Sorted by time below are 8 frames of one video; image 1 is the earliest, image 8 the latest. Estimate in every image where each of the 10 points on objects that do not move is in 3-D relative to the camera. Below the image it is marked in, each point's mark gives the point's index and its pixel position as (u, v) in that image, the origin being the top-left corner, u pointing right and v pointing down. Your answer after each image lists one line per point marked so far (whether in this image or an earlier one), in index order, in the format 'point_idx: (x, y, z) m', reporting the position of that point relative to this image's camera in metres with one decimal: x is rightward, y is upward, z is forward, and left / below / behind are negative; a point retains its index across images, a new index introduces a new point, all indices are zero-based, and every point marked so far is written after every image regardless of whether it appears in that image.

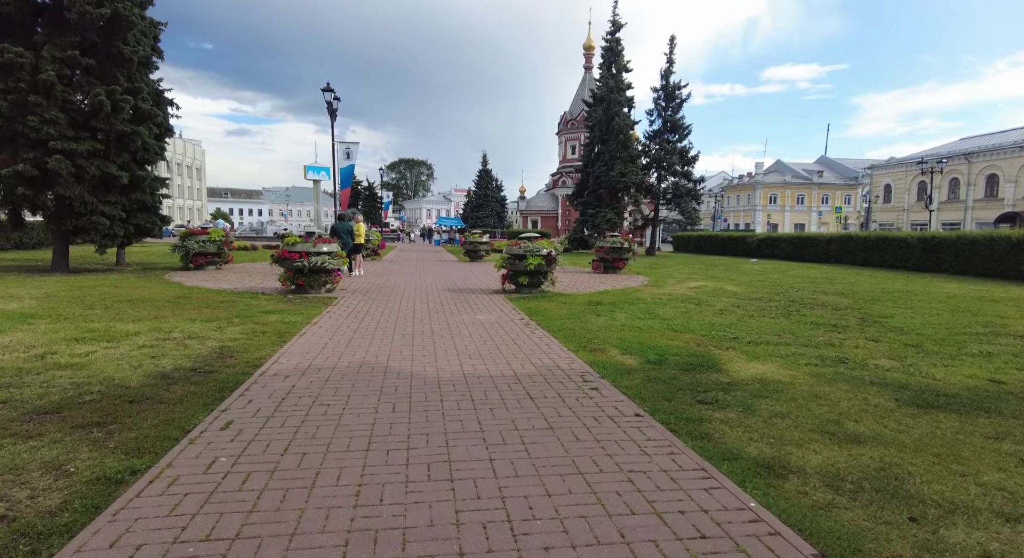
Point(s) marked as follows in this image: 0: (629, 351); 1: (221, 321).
0: (+1.4, -0.8, +6.8) m
1: (-4.3, -0.6, +8.7) m
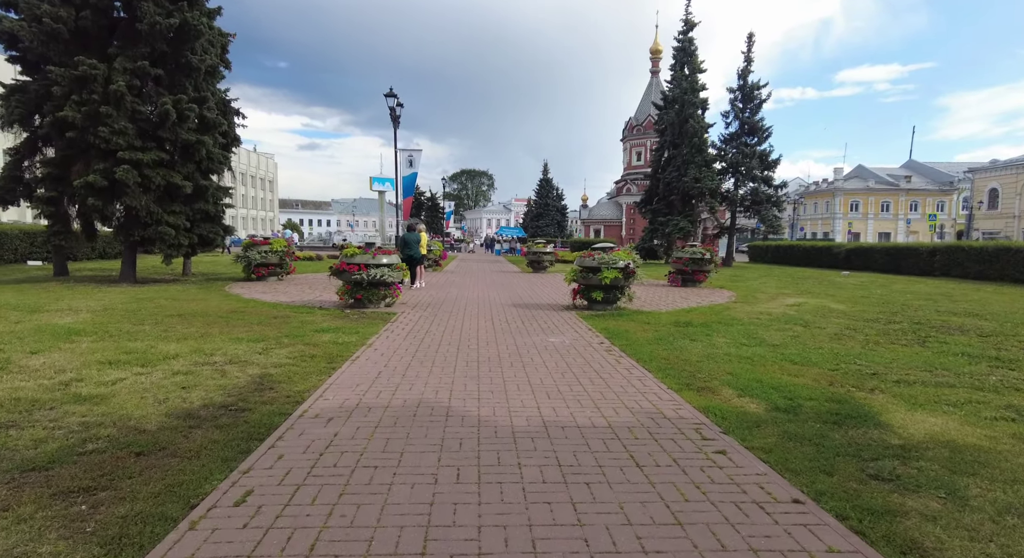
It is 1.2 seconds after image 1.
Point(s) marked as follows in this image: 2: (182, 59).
0: (+2.2, -1.0, +5.4) m
1: (-3.3, -0.8, +7.9) m
2: (-8.8, +5.9, +15.6) m
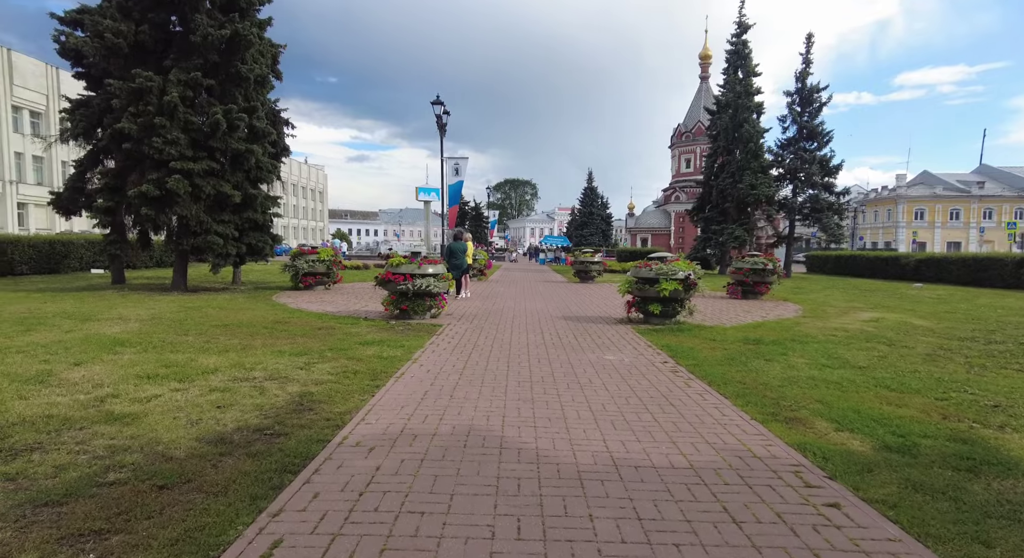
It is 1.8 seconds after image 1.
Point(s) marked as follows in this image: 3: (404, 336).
0: (+2.7, -1.2, +4.7) m
1: (-2.6, -1.0, +7.6) m
2: (-7.5, +5.6, +15.7) m
3: (-1.8, -0.9, +9.6) m
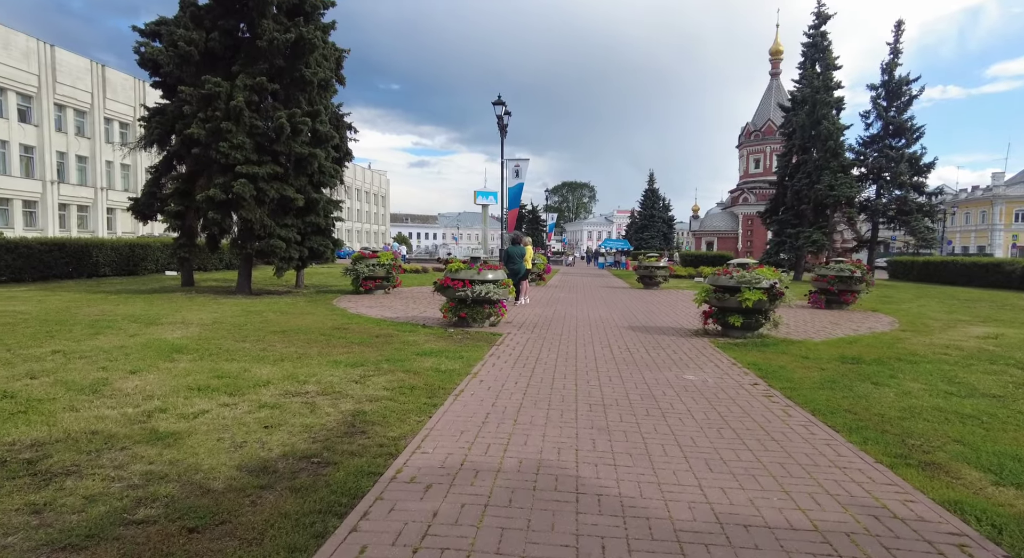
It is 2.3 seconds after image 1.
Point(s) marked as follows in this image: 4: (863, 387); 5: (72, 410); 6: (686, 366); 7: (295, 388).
0: (+3.2, -1.3, +3.8) m
1: (-1.8, -1.1, +7.2) m
2: (-5.8, +5.5, +15.8) m
3: (-0.8, -1.0, +9.1) m
4: (+3.8, -1.2, +6.3) m
5: (-3.9, -1.2, +5.2) m
6: (+2.3, -1.1, +7.6) m
7: (-2.2, -1.1, +6.1) m
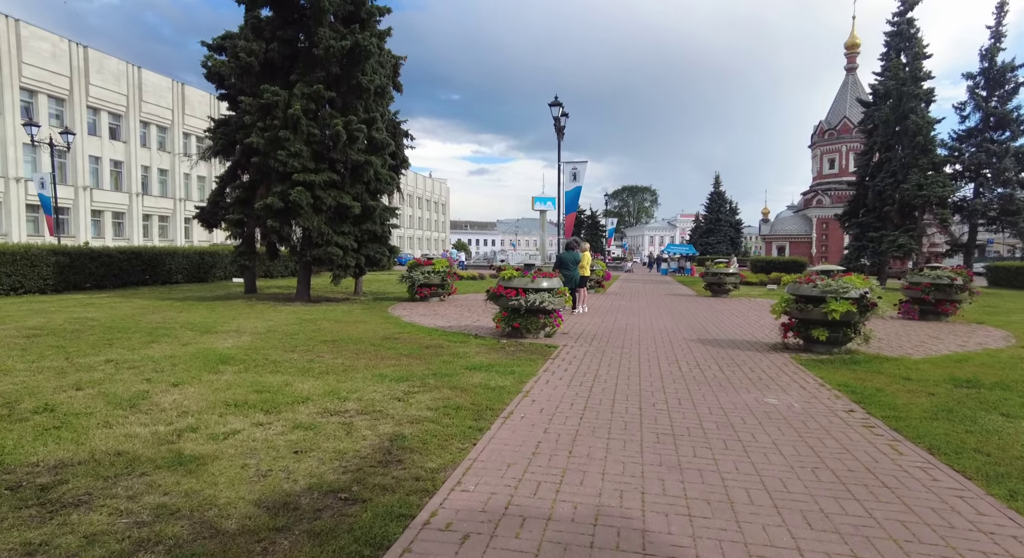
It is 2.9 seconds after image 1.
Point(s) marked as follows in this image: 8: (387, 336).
0: (+3.4, -1.4, +2.8) m
1: (-1.1, -1.2, +6.7) m
2: (-4.3, +5.3, +15.8) m
3: (+0.1, -1.2, +8.5) m
4: (+4.3, -1.3, +5.3) m
5: (-3.4, -1.2, +5.0) m
6: (+2.9, -1.2, +6.8) m
7: (-1.7, -1.2, +5.7) m
8: (-2.2, -1.0, +10.2) m
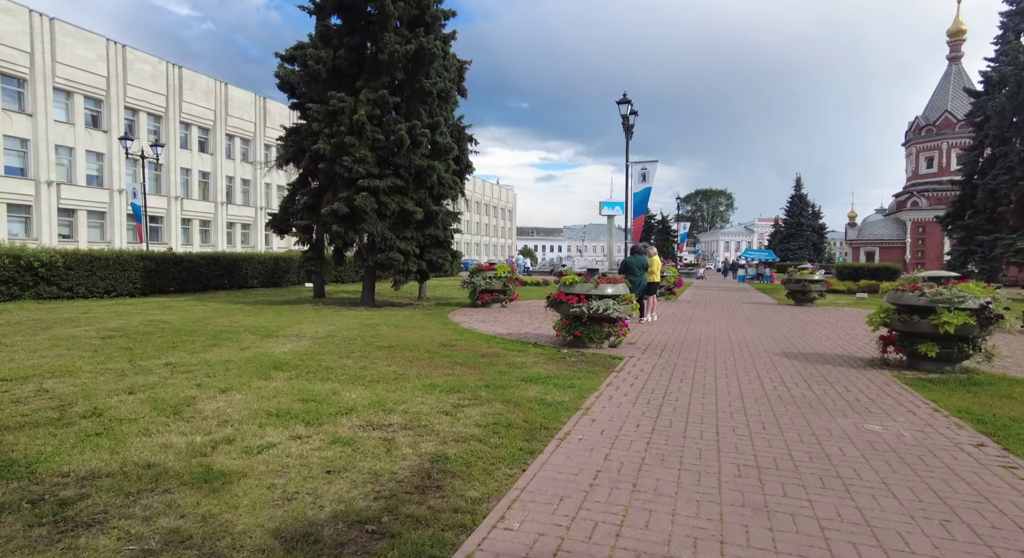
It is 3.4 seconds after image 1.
0: (+3.6, -1.4, +1.9) m
1: (-0.5, -1.2, +6.3) m
2: (-2.5, +5.2, +15.7) m
3: (+0.9, -1.3, +7.9) m
4: (+4.7, -1.3, +4.3) m
5: (-3.0, -1.3, +4.8) m
6: (+3.5, -1.3, +5.9) m
7: (-1.2, -1.3, +5.3) m
8: (-1.1, -1.1, +9.9) m
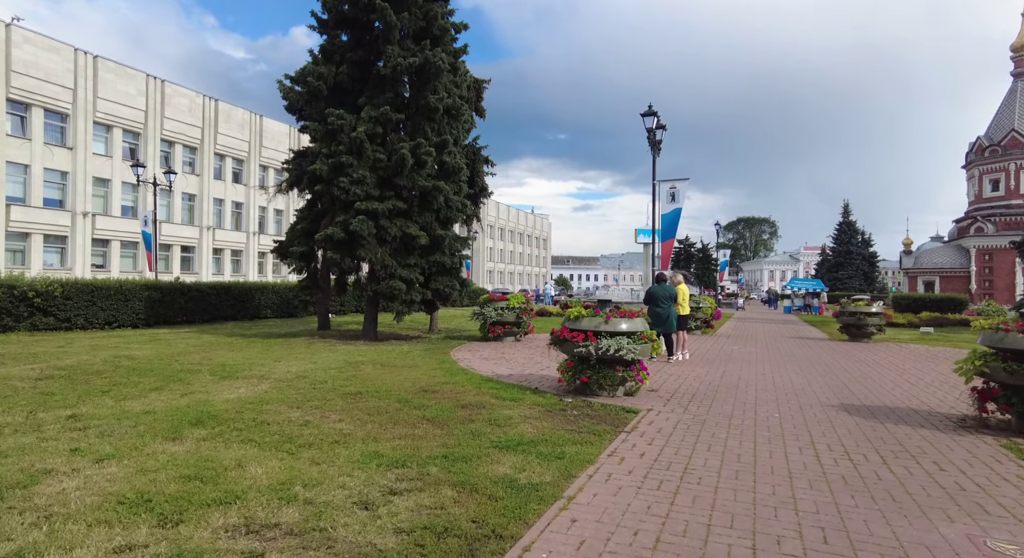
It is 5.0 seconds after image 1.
0: (+3.0, -1.4, 0.0) m
1: (-0.8, -1.5, +4.7) m
2: (-2.2, +4.4, +14.5) m
3: (+0.7, -1.6, +6.2) m
4: (+4.3, -1.5, +2.3) m
5: (-3.4, -1.5, +3.4) m
6: (+3.2, -1.6, +4.0) m
7: (-1.6, -1.5, +3.8) m
8: (-1.2, -1.6, +8.3) m
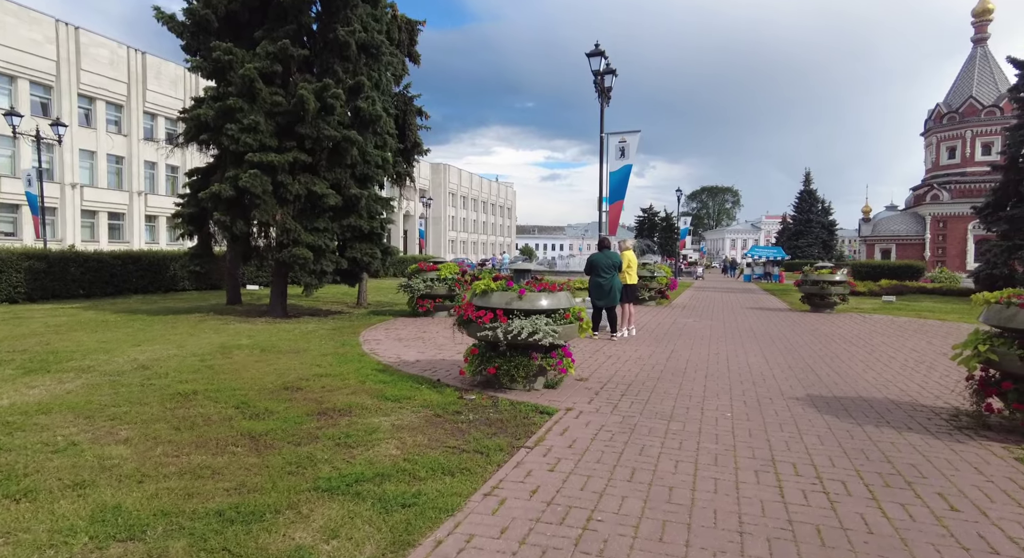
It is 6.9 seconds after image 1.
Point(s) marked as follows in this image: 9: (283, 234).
0: (+2.2, -1.5, -1.5) m
1: (-1.8, -1.3, +2.9) m
2: (-3.8, +5.1, +12.3) m
3: (-0.4, -1.3, +4.5) m
4: (+3.4, -1.4, +0.8) m
5: (-4.3, -1.4, +1.5) m
6: (+2.2, -1.4, +2.5) m
7: (-2.5, -1.3, +1.9) m
8: (-2.4, -1.2, +6.5) m
9: (-4.7, +0.9, +12.1) m
